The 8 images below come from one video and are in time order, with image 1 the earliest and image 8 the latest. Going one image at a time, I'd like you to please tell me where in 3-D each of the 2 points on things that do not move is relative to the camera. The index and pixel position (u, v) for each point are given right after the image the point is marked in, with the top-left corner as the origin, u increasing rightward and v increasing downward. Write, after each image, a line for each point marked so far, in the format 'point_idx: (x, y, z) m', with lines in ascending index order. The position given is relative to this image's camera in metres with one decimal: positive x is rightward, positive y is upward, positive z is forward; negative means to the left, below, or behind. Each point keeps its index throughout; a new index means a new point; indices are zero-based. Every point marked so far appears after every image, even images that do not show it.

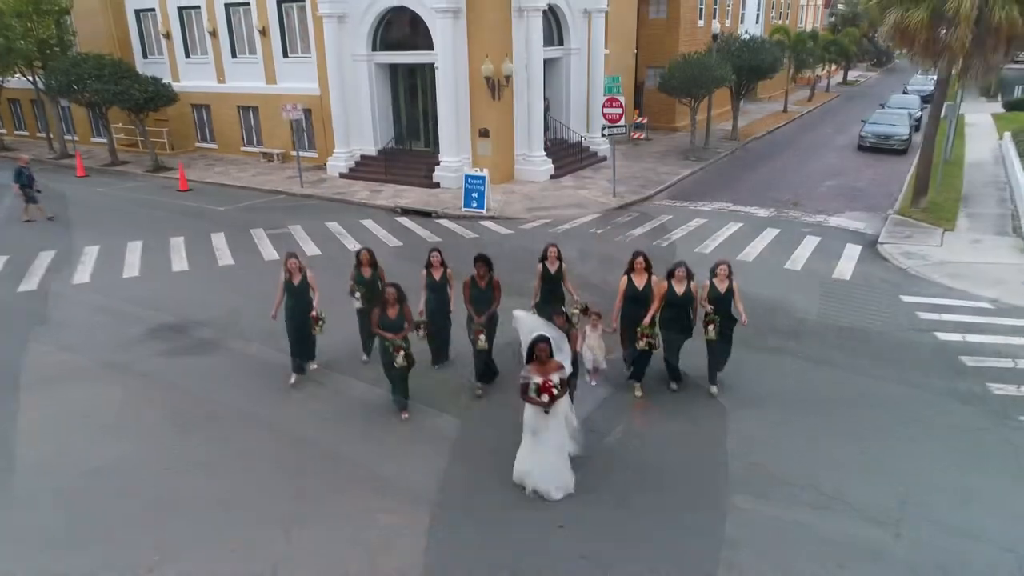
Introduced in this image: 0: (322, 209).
0: (-4.6, +1.8, +17.3) m
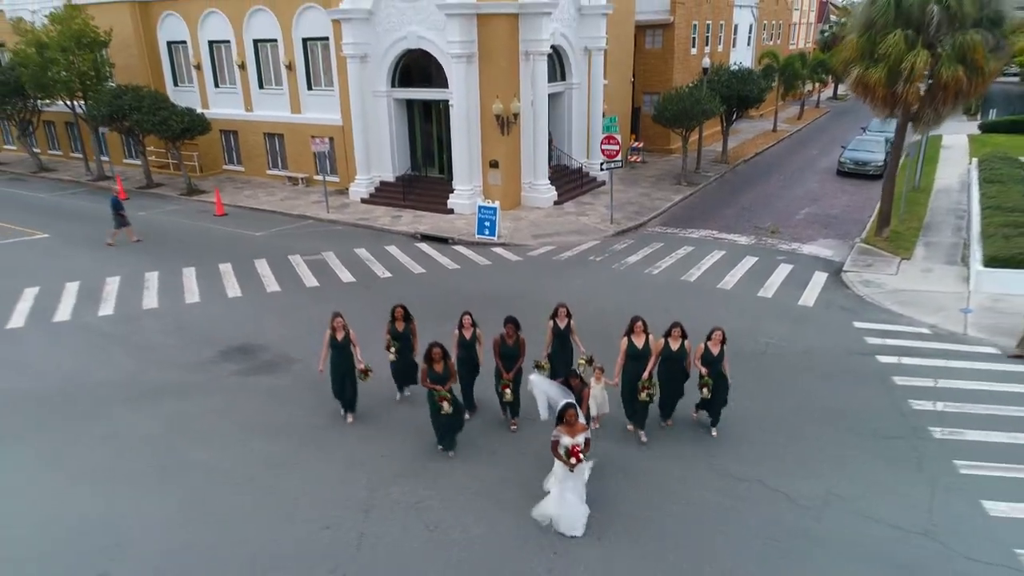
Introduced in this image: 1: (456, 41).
0: (-4.4, +1.4, +19.2) m
1: (-1.4, +6.5, +19.1) m
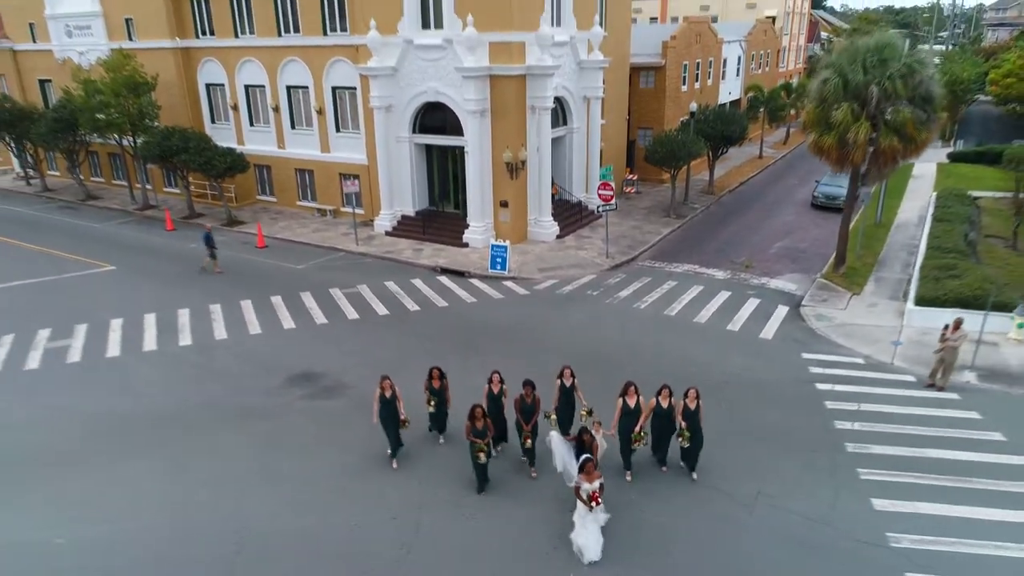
0: (-4.1, +0.6, +22.0) m
1: (-1.2, +5.7, +21.9) m
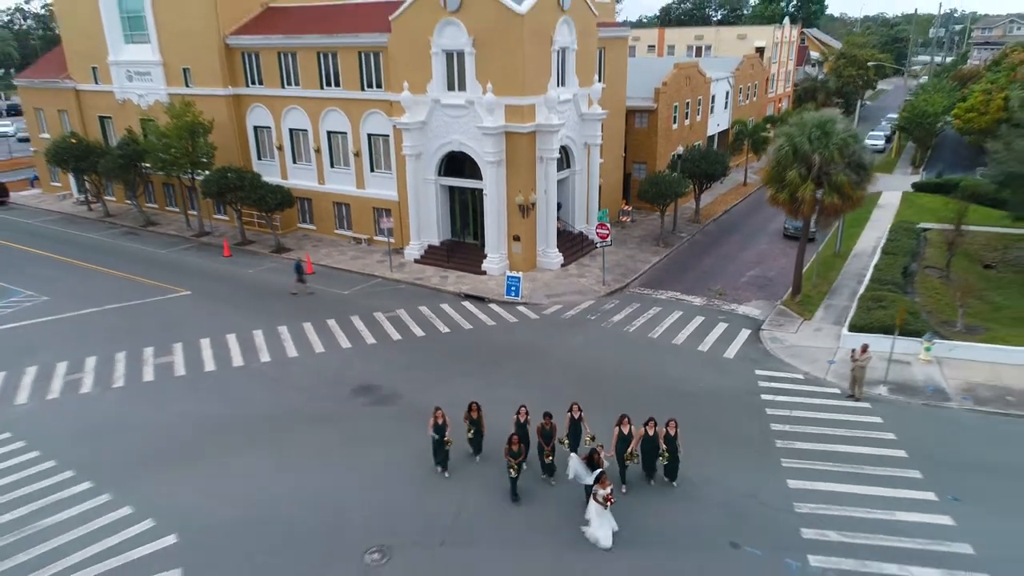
0: (-3.7, -0.2, +26.2) m
1: (-0.7, +4.9, +26.0) m
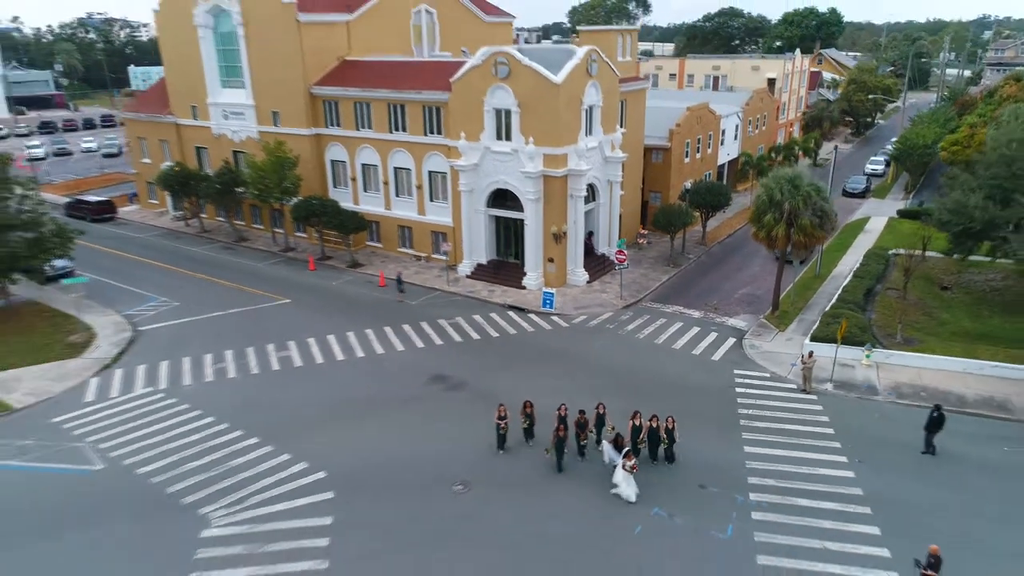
0: (-2.1, -0.8, +32.6) m
1: (+0.9, +4.3, +32.4) m
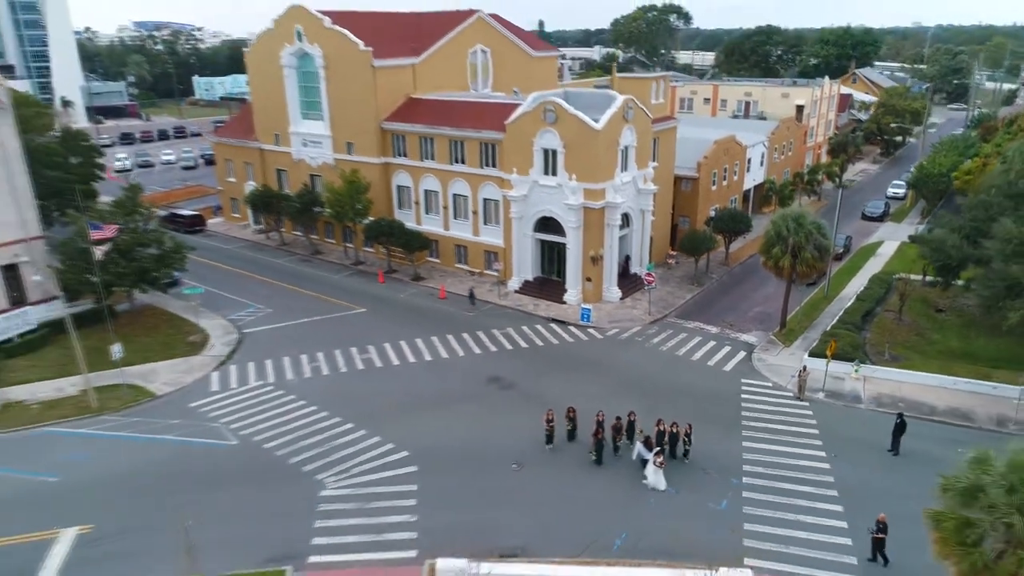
0: (+0.1, -1.5, +38.0) m
1: (+3.2, +3.5, +37.6) m
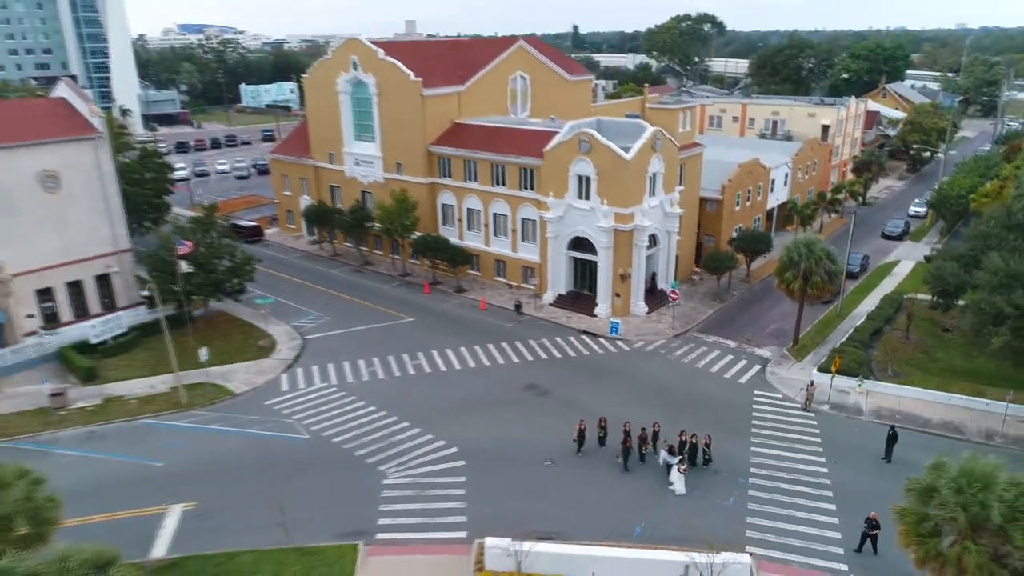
0: (+2.1, -2.3, +41.6) m
1: (+5.3, +2.7, +41.1) m
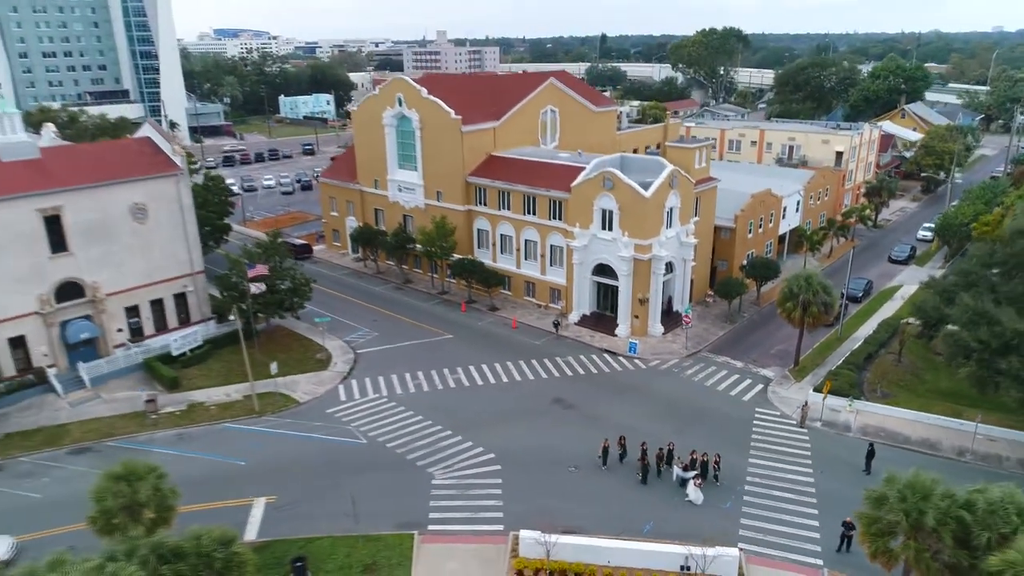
0: (+4.0, -3.8, +46.3) m
1: (+7.2, +1.2, +45.6) m
